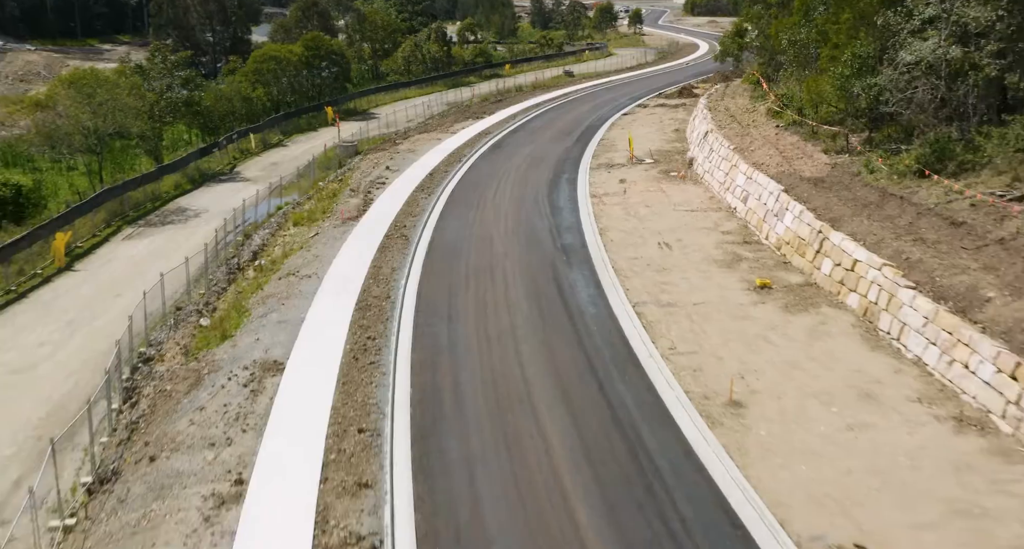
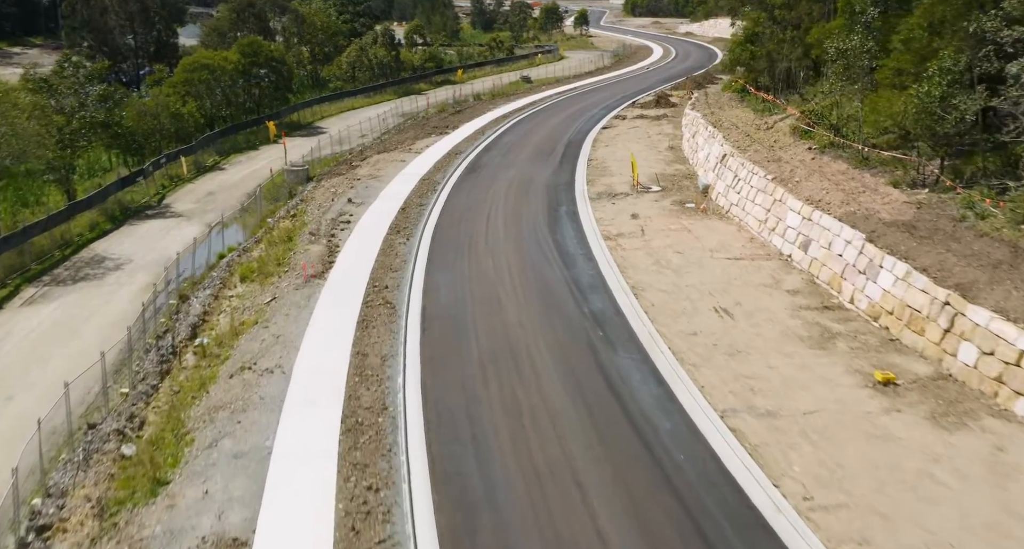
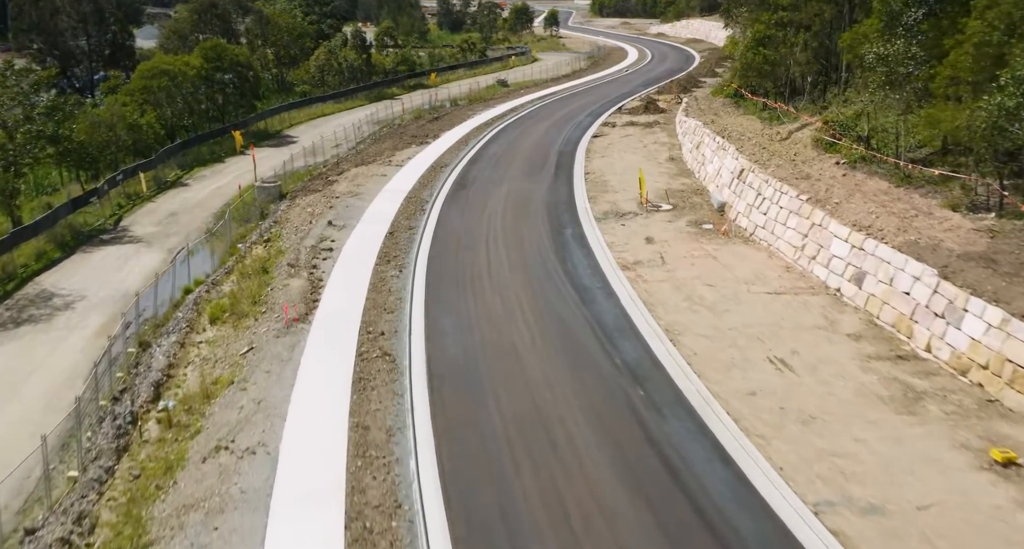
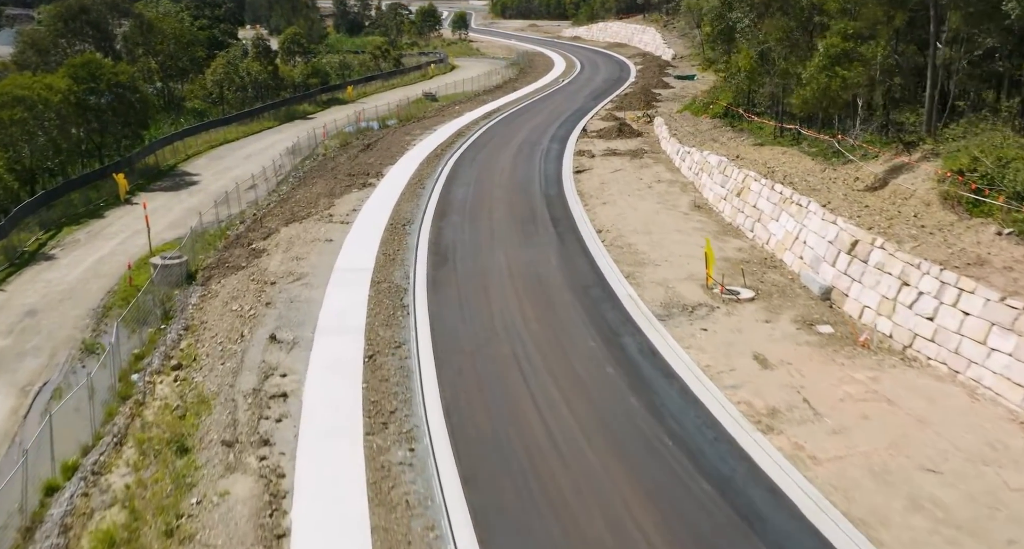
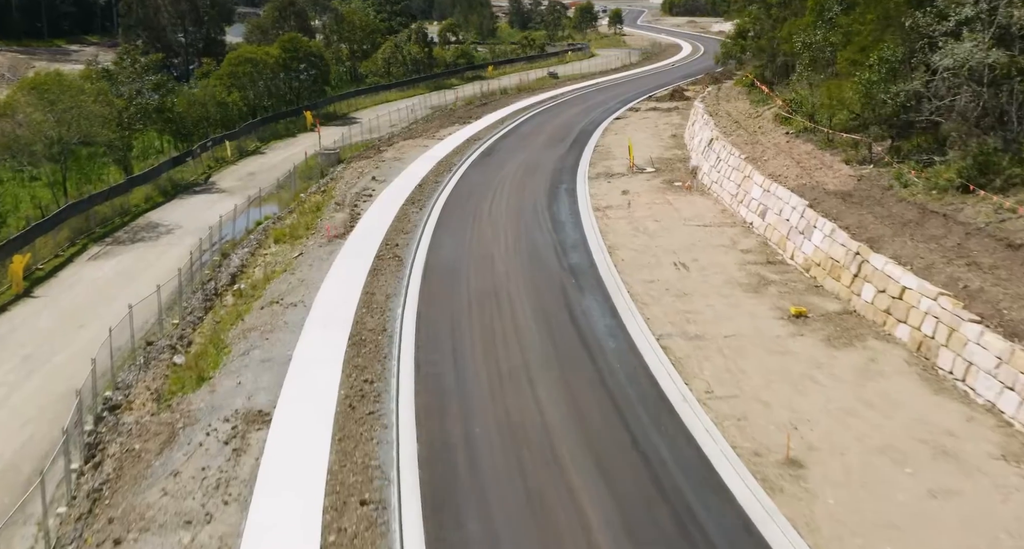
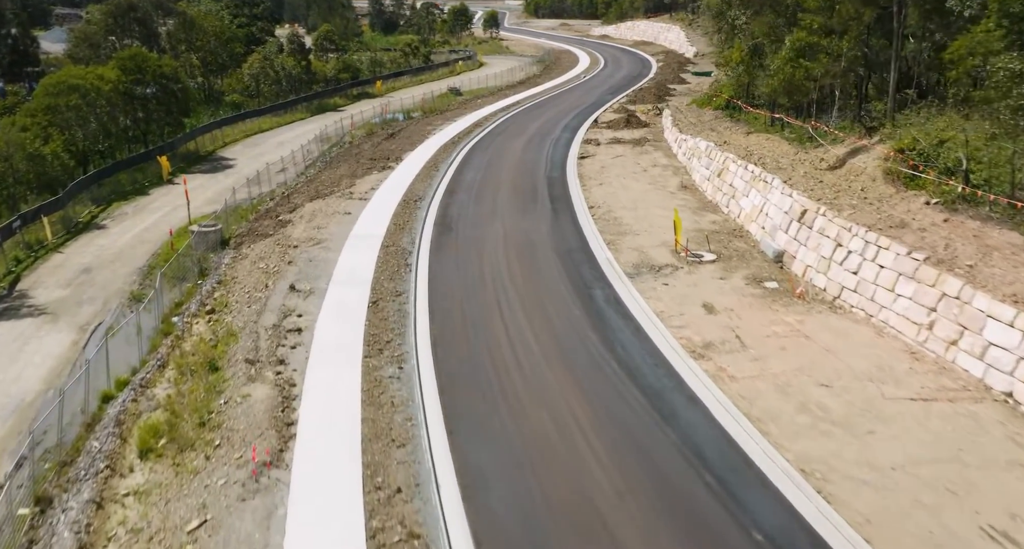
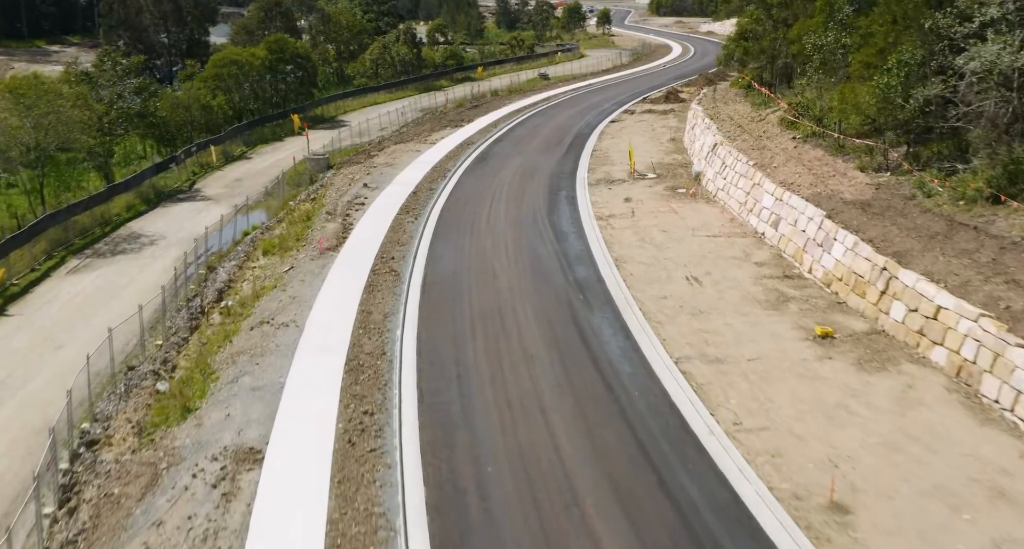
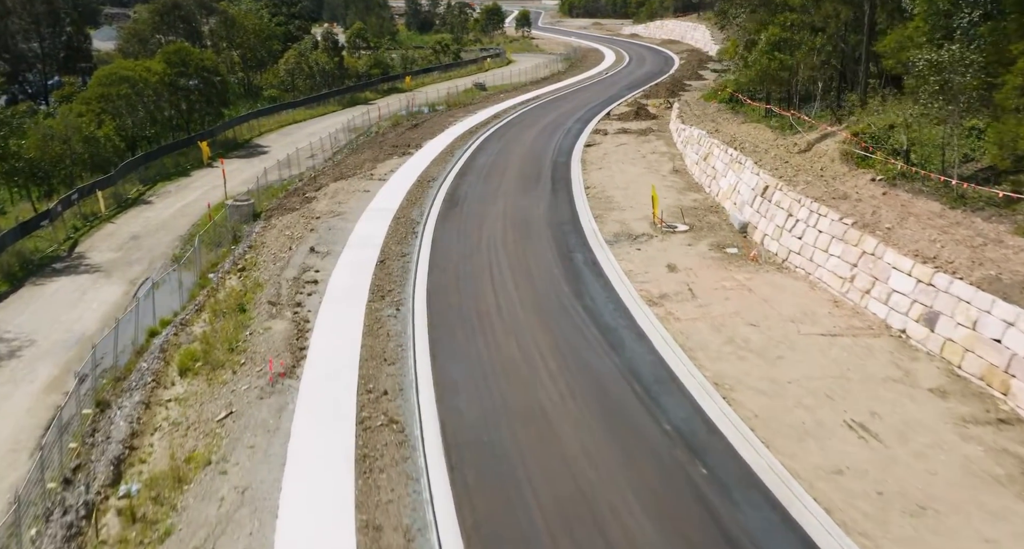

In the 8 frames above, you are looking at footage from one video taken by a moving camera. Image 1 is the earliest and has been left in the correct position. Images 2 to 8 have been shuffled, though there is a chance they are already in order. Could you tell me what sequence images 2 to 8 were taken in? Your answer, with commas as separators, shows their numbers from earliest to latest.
5, 7, 2, 3, 8, 6, 4
